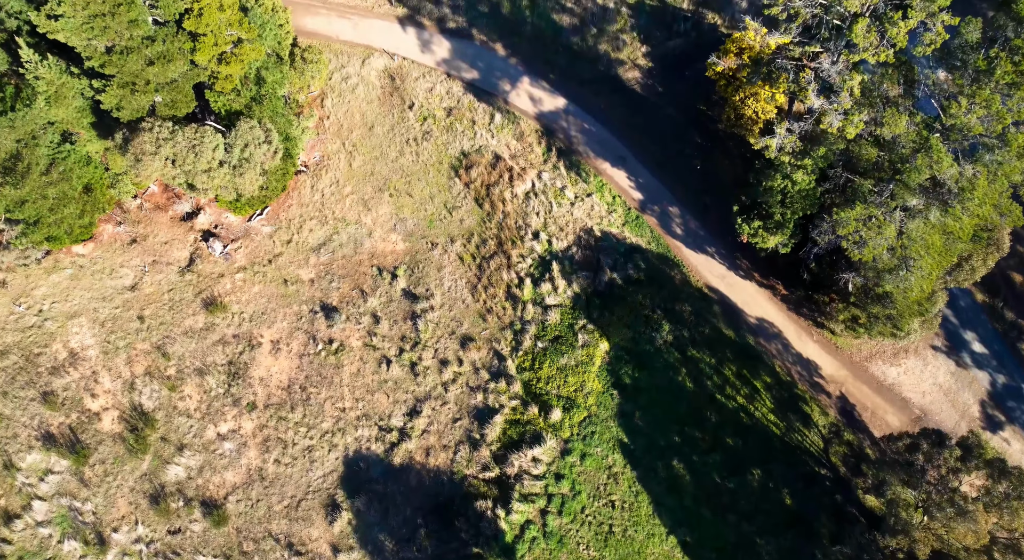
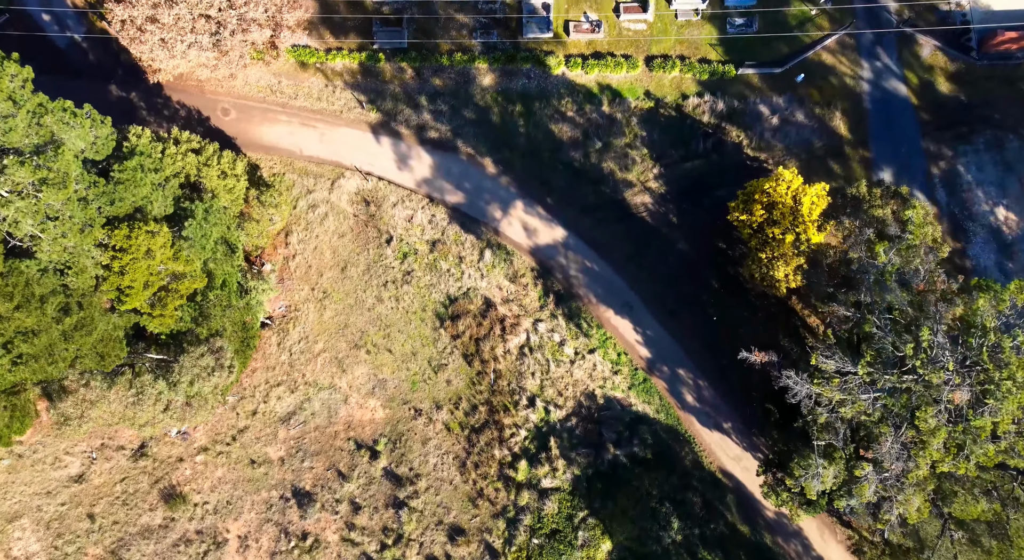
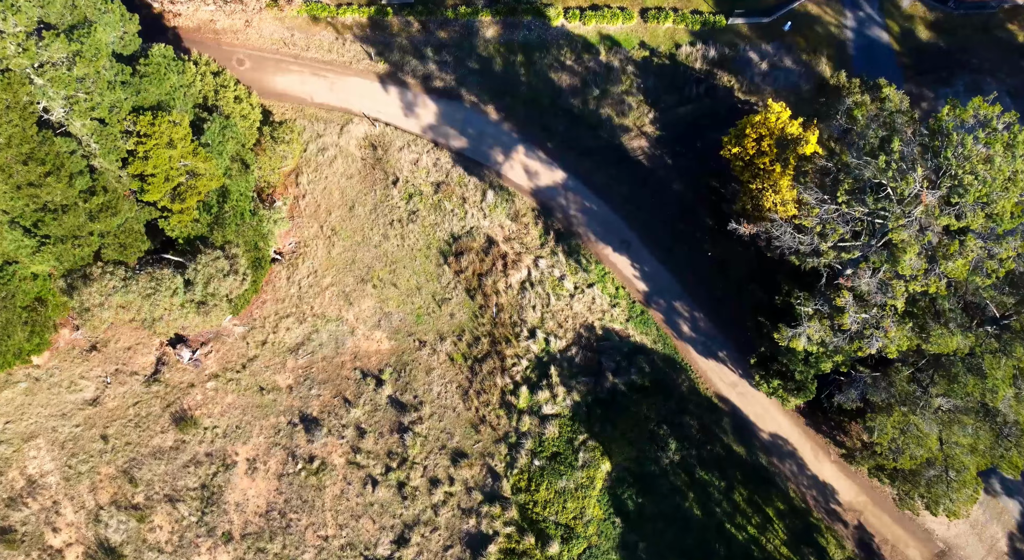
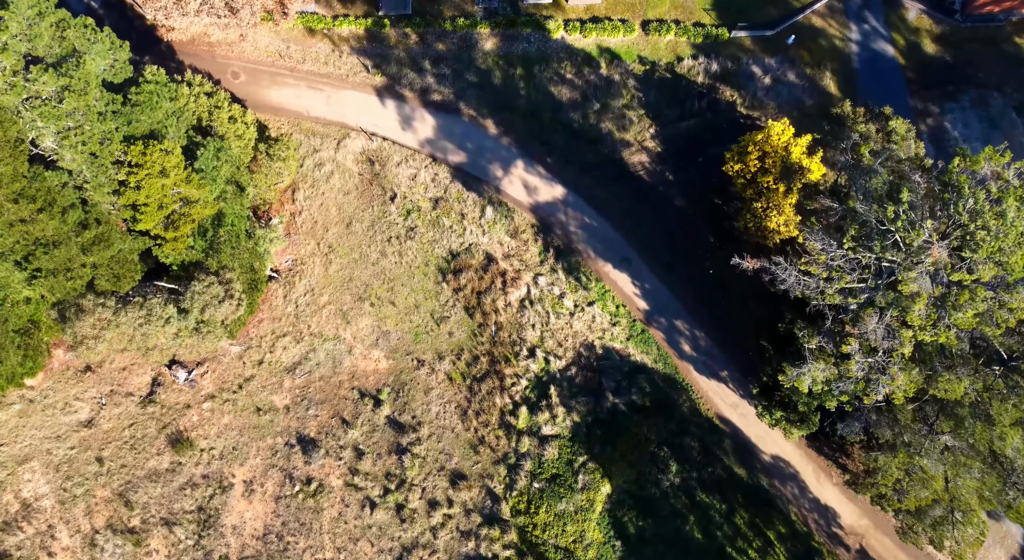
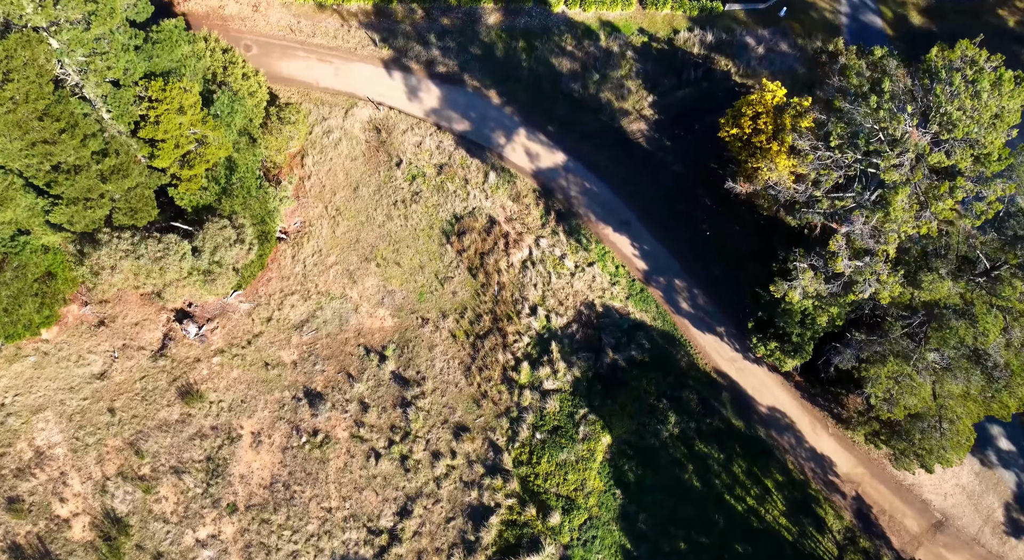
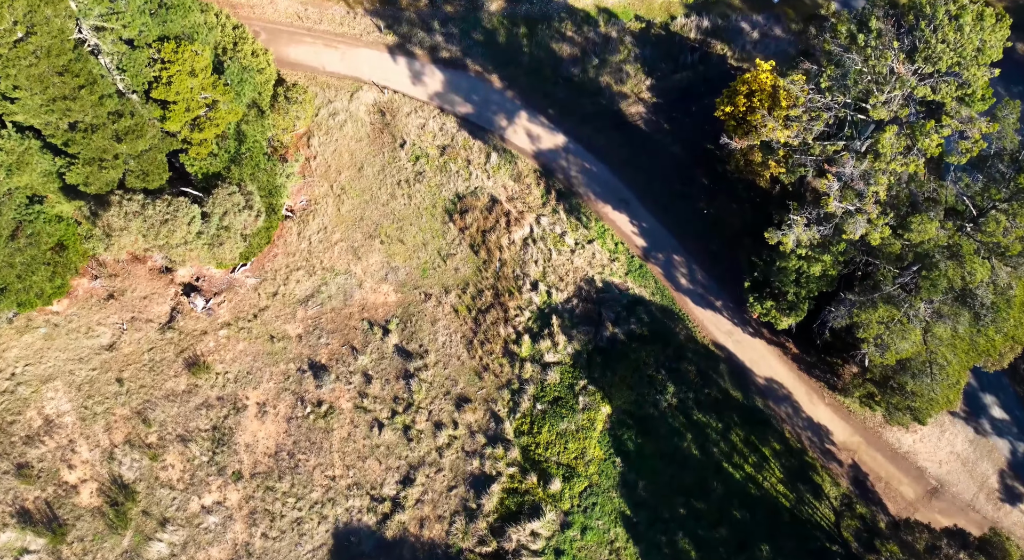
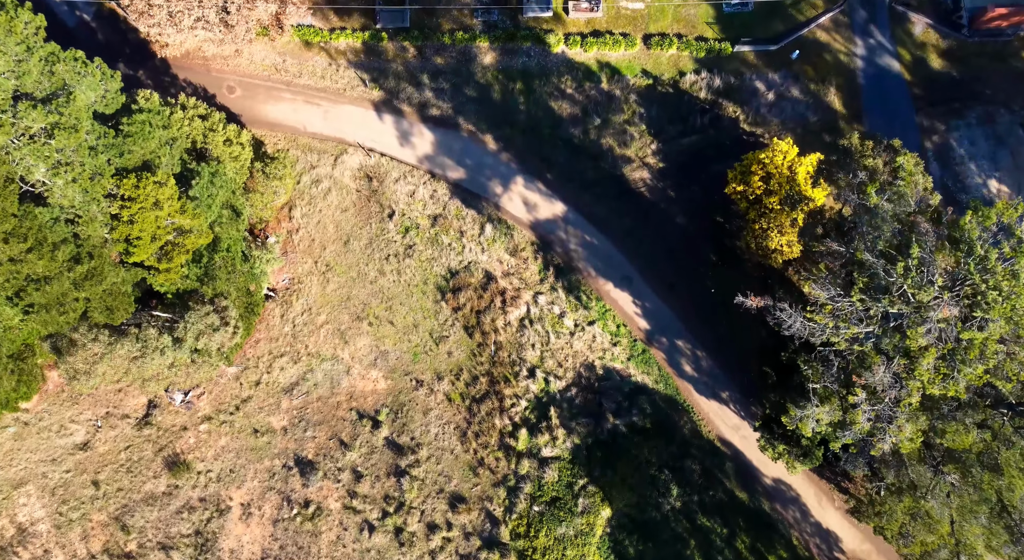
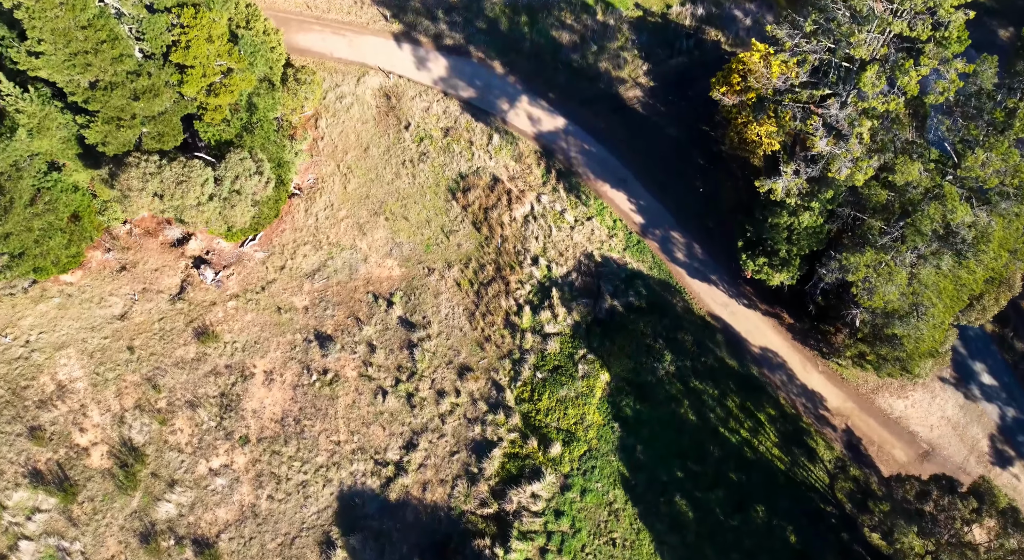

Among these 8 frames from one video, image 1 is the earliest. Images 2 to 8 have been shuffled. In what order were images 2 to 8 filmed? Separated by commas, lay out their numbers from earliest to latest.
8, 6, 5, 3, 4, 7, 2
